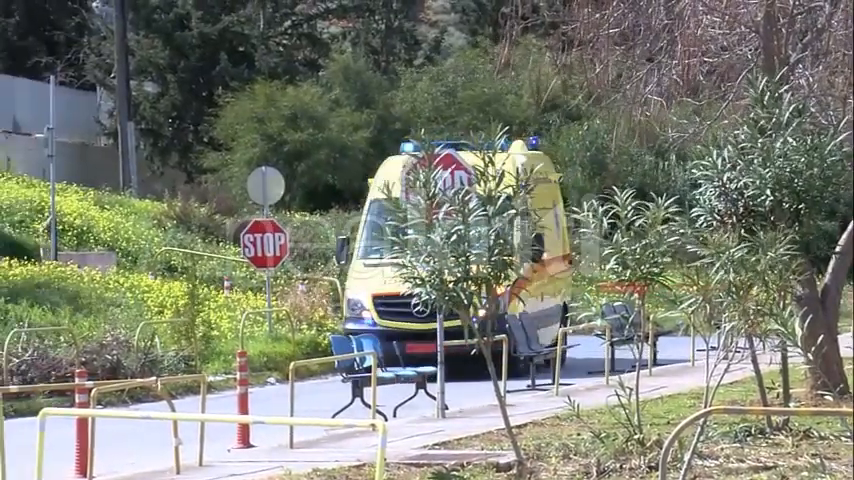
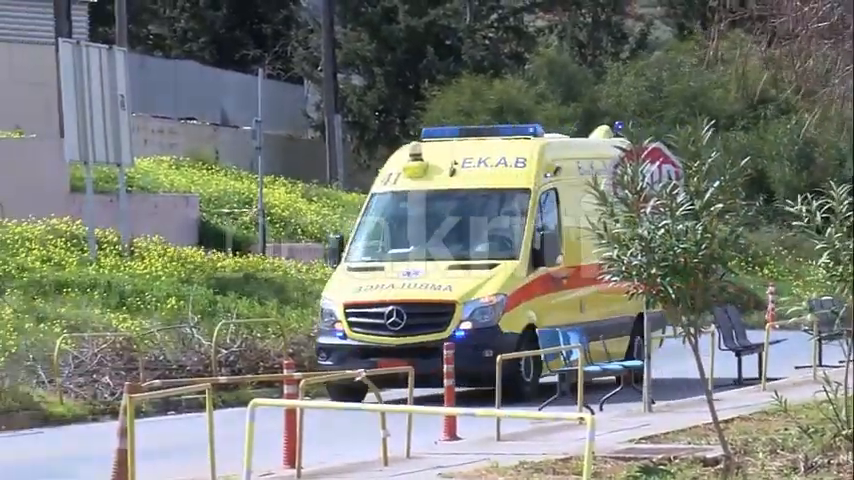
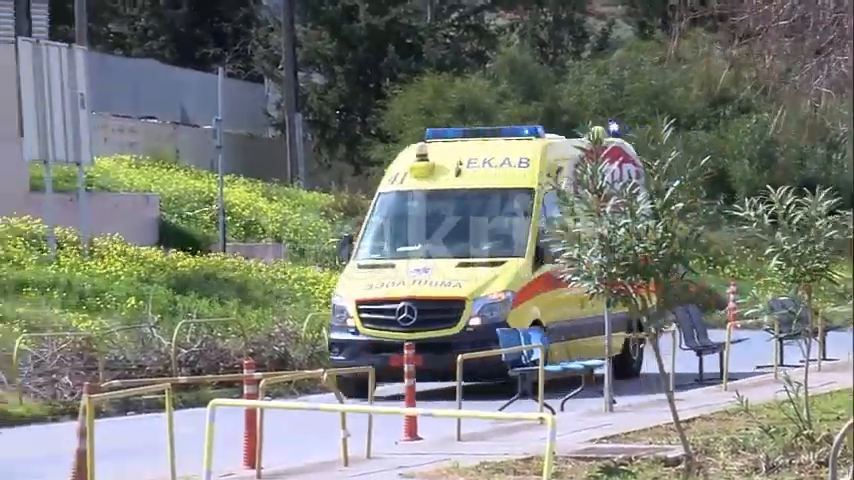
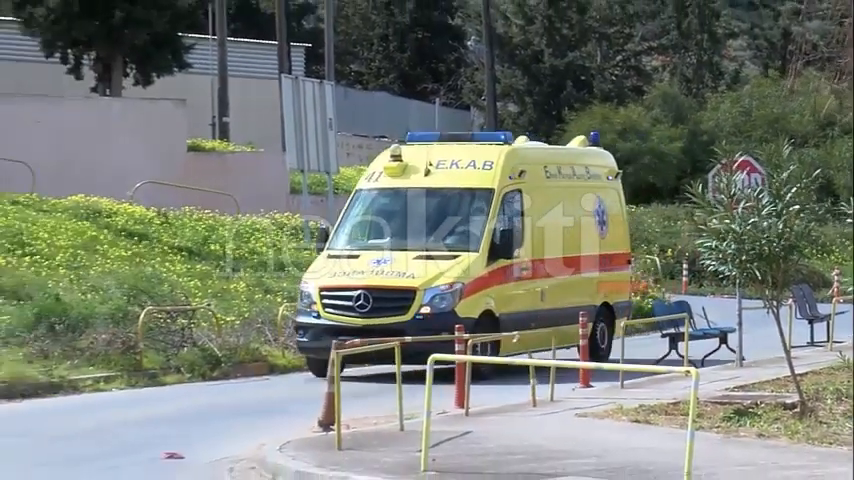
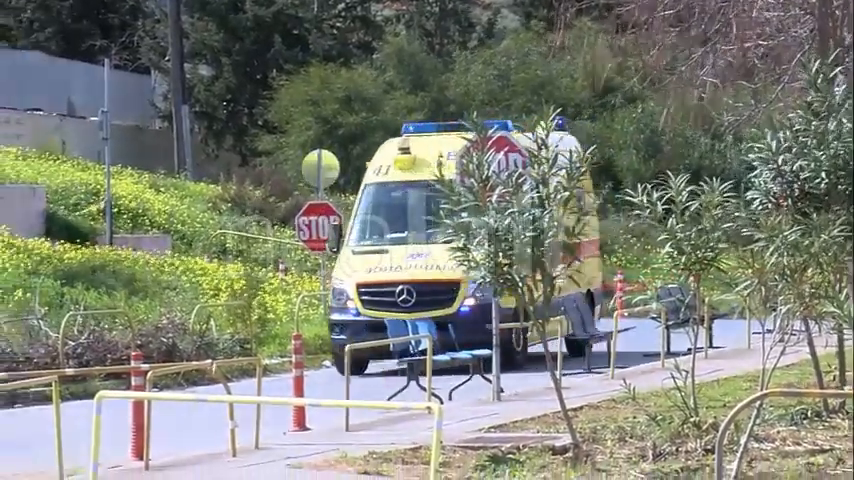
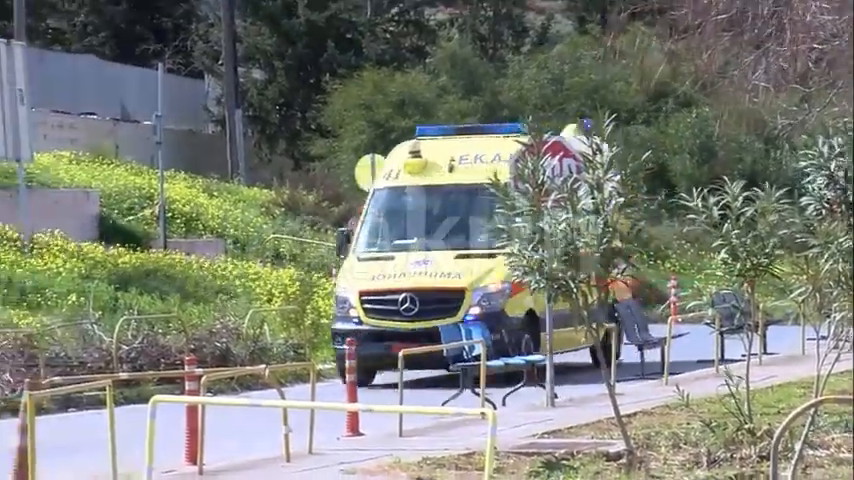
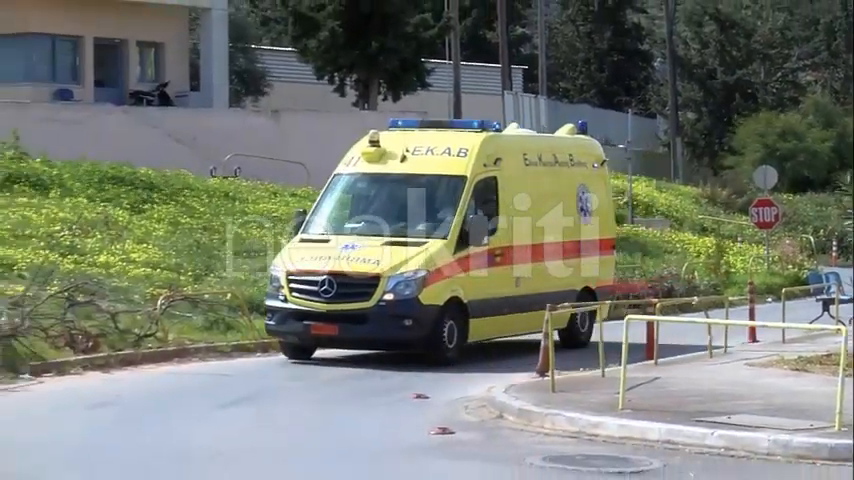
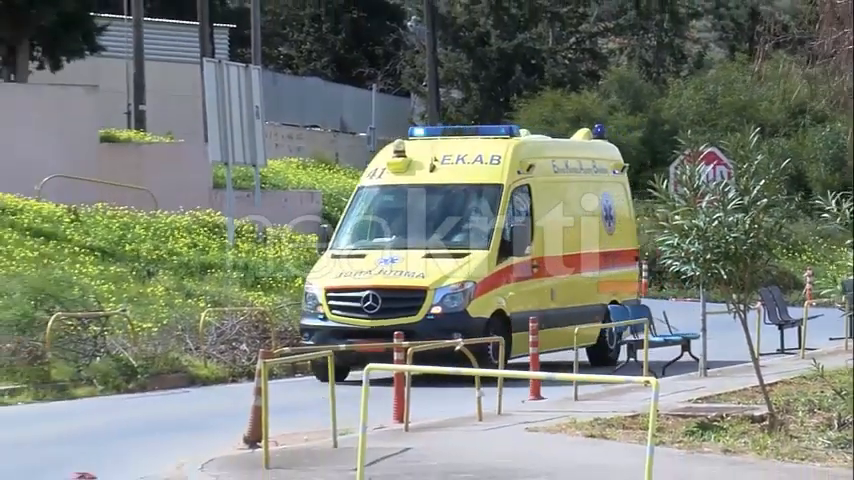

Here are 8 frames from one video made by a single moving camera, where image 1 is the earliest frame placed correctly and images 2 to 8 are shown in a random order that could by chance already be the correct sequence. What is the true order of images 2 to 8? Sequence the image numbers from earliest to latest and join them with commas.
5, 6, 3, 2, 8, 4, 7
